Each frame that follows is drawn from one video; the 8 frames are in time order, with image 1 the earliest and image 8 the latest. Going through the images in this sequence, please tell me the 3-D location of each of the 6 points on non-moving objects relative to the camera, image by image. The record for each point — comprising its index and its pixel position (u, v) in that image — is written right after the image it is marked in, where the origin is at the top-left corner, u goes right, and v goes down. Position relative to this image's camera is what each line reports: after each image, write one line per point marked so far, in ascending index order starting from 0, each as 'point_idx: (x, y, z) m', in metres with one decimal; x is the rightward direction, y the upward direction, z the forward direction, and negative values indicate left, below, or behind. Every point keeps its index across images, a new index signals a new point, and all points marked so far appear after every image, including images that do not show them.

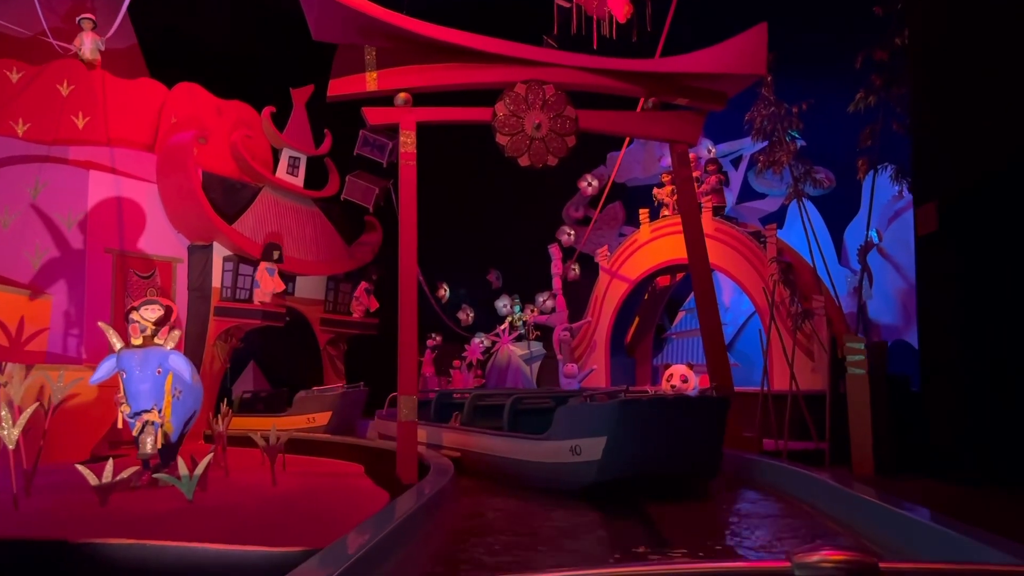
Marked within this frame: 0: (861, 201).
0: (+4.2, +1.0, +10.0) m
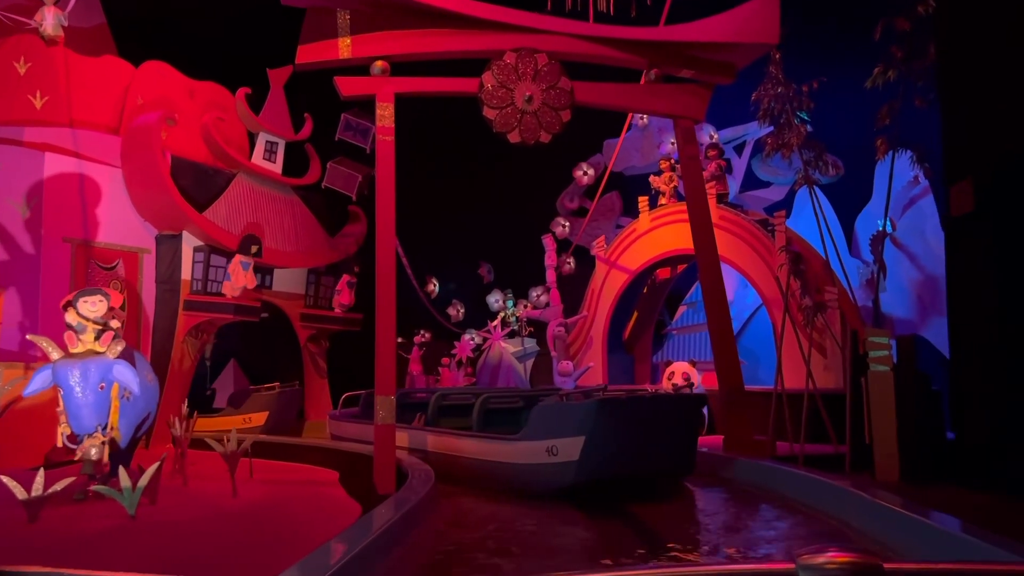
0: (+4.1, +1.1, +9.4) m
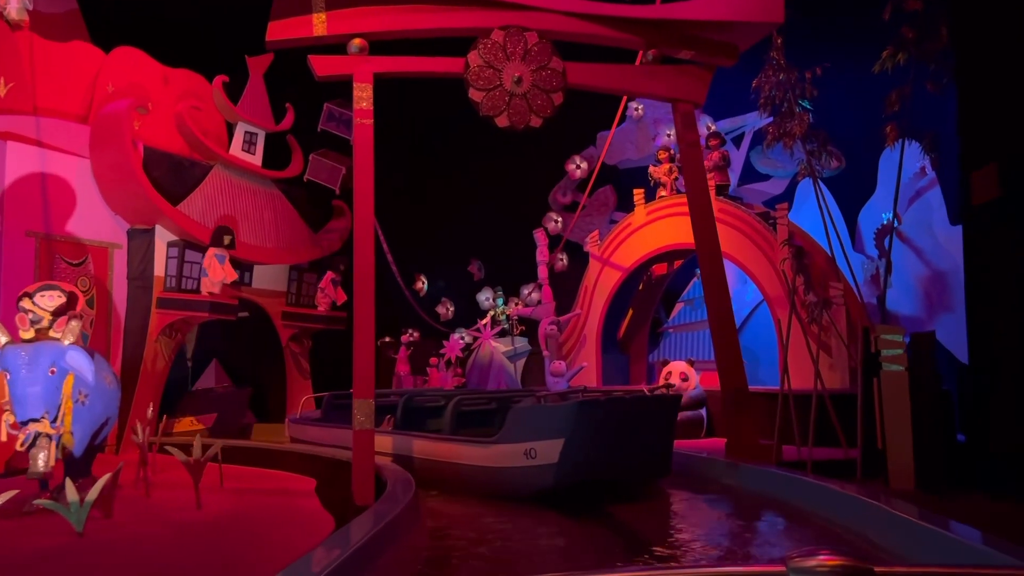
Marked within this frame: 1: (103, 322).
0: (+4.0, +1.2, +9.0) m
1: (-4.1, -0.3, +8.3) m
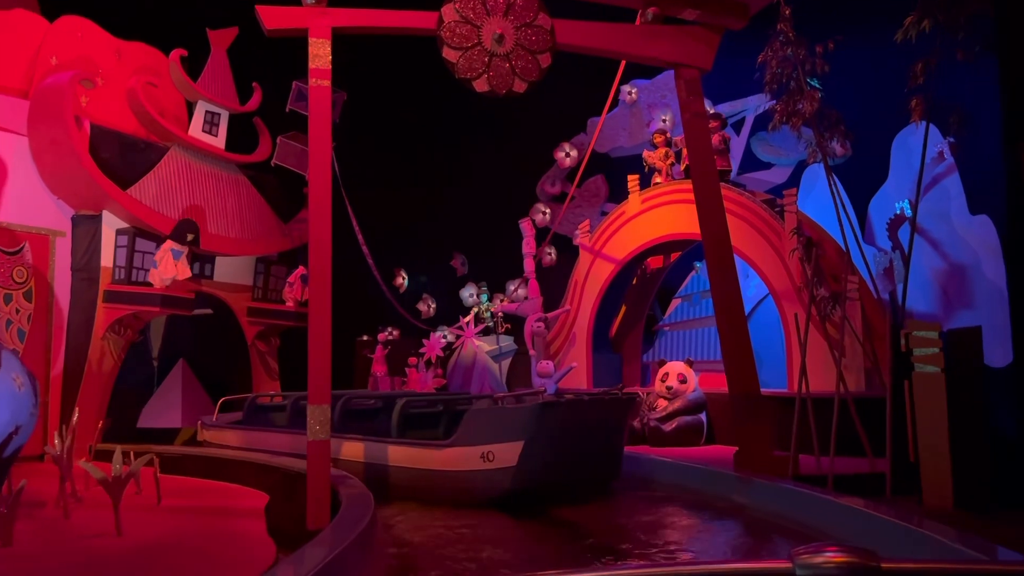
0: (+3.8, +1.2, +8.3) m
1: (-4.2, -0.3, +7.5) m
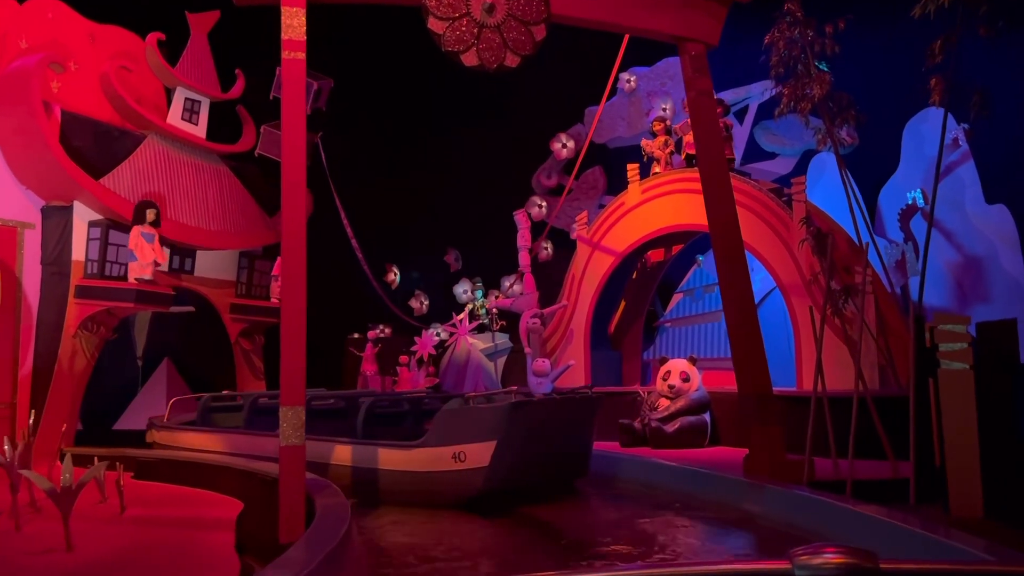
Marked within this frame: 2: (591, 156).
0: (+3.7, +1.3, +7.9) m
1: (-4.3, -0.2, +7.1) m
2: (+1.3, +2.1, +13.2) m
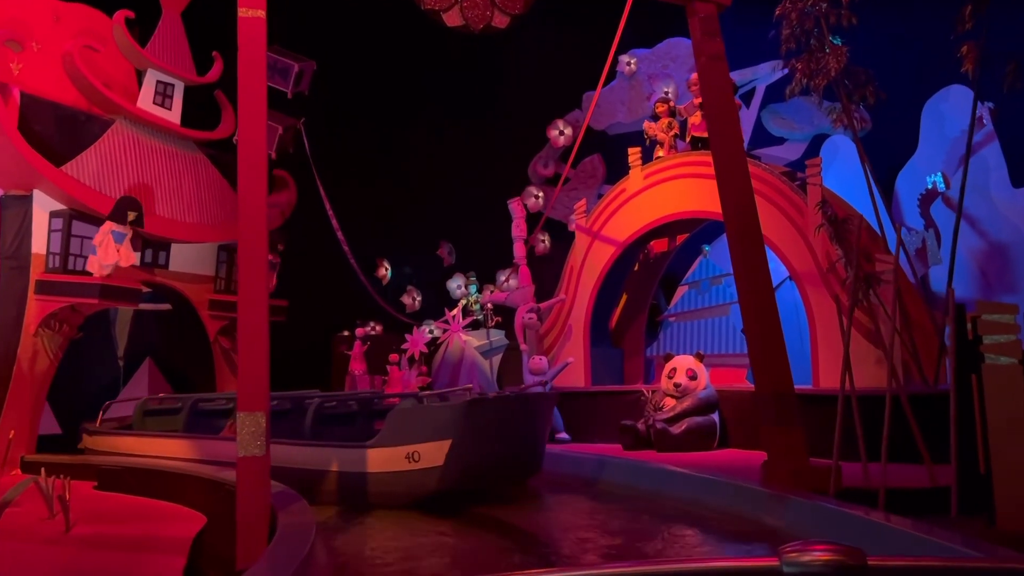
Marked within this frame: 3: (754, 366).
0: (+3.7, +1.4, +7.4) m
1: (-4.3, -0.2, +6.6) m
2: (+1.2, +2.2, +12.7) m
3: (+1.3, -0.4, +4.5) m
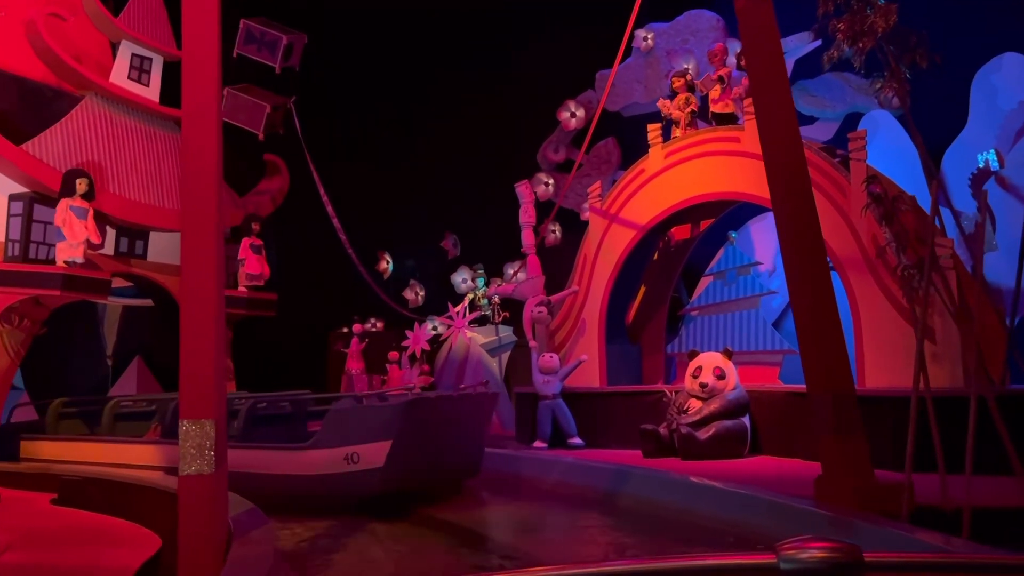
0: (+3.7, +1.5, +6.7) m
1: (-4.3, -0.1, +5.9) m
2: (+1.3, +2.3, +12.0) m
3: (+1.3, -0.3, +3.8) m
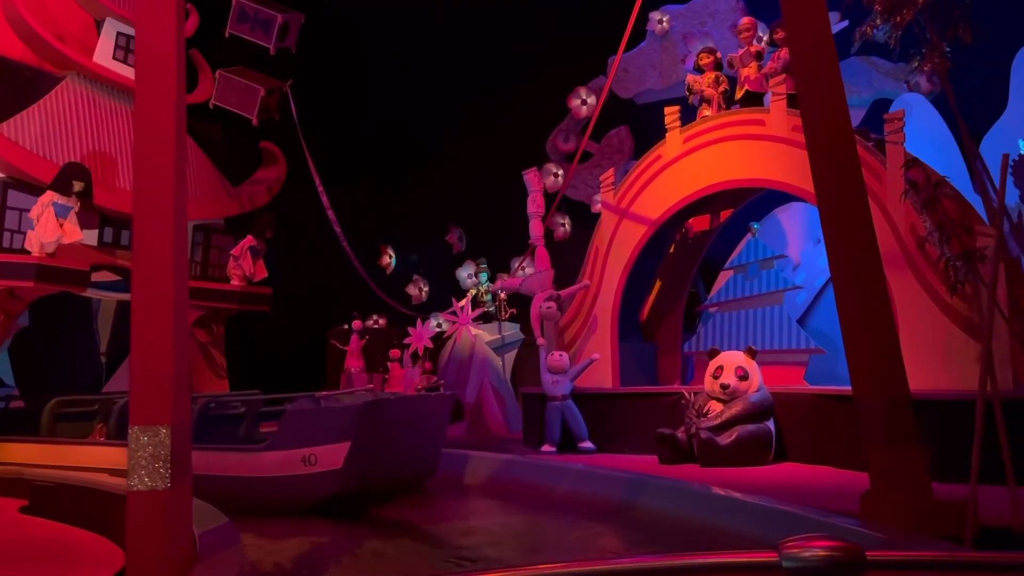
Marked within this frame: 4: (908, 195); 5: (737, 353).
0: (+3.8, +1.5, +6.2) m
1: (-4.2, -0.1, +5.5) m
2: (+1.4, +2.3, +11.5) m
3: (+1.4, -0.3, +3.3) m
4: (+2.5, +0.6, +5.3) m
5: (+1.6, -0.5, +6.0) m
